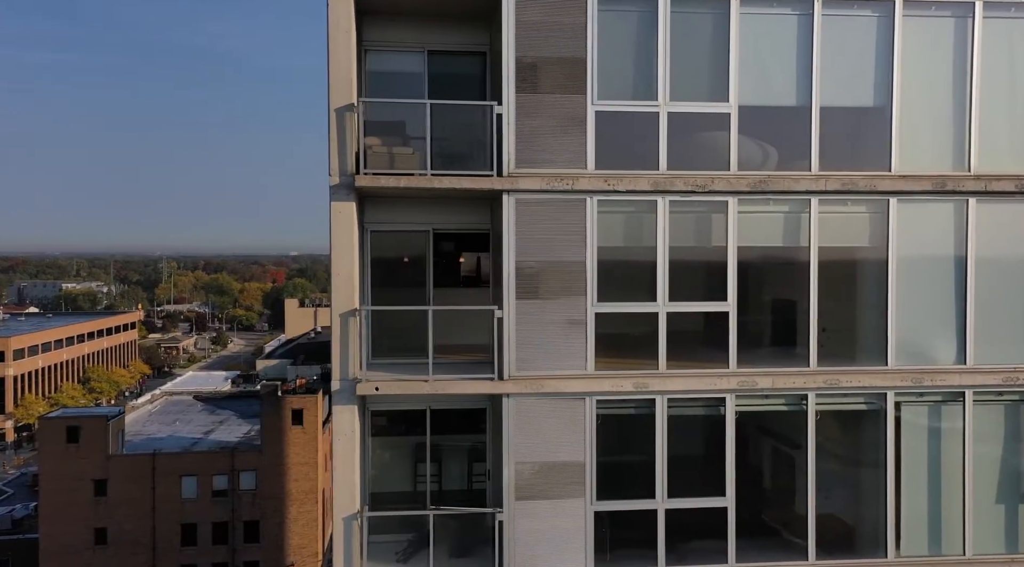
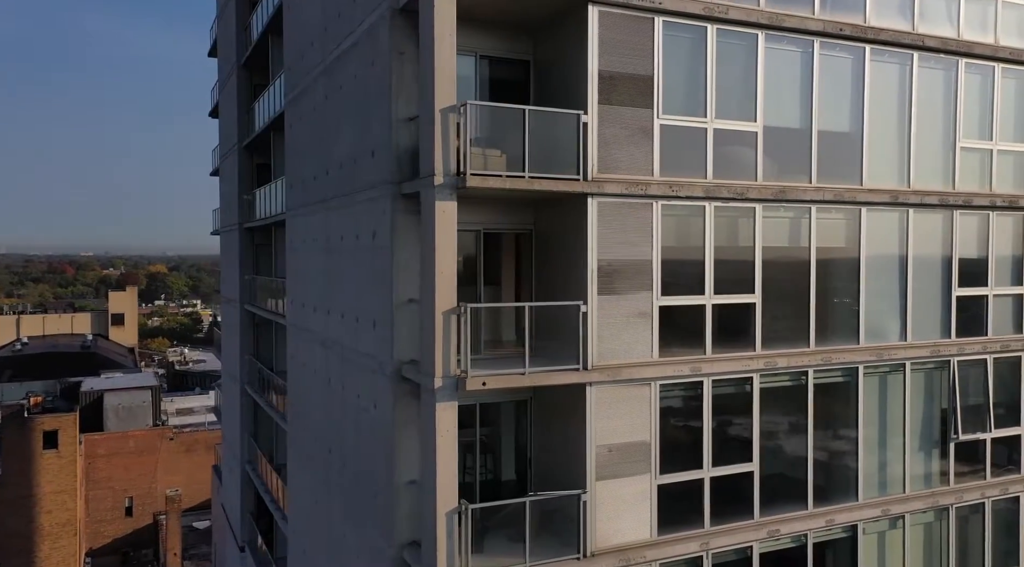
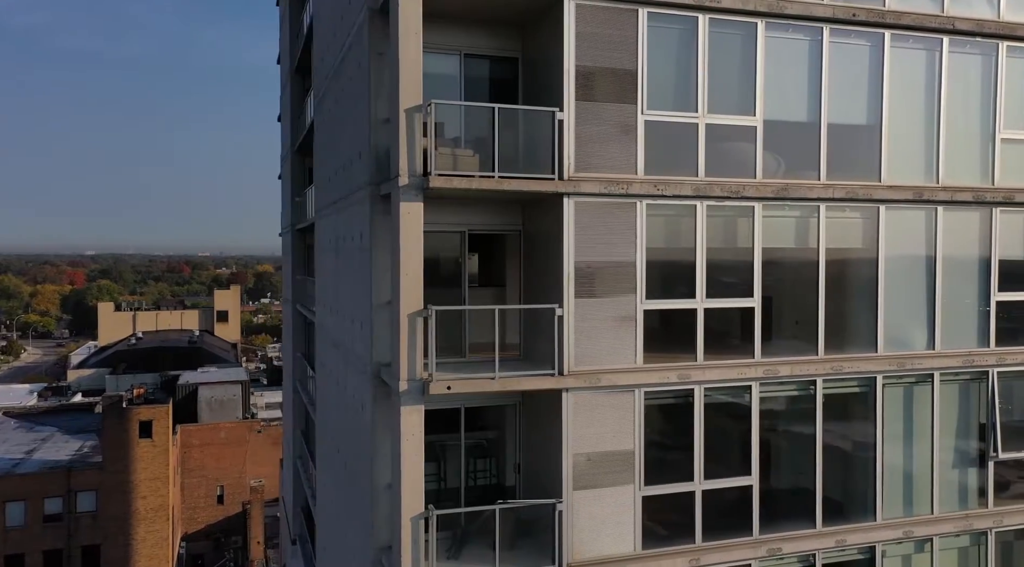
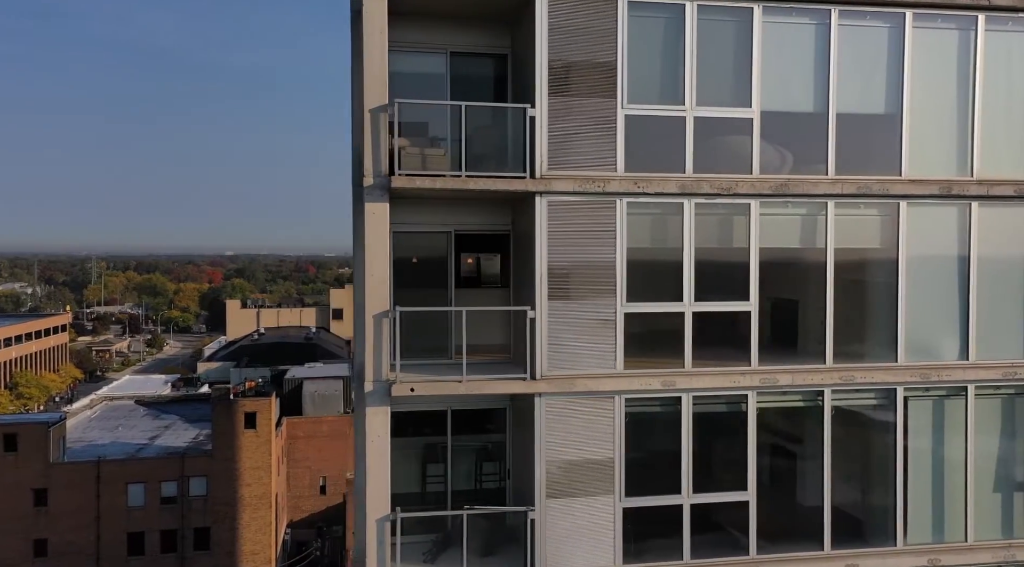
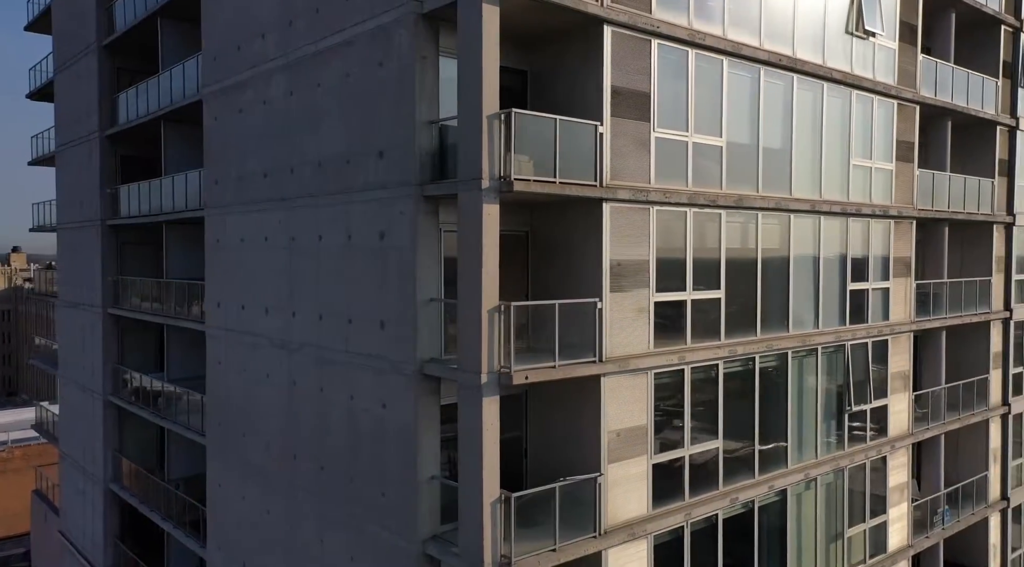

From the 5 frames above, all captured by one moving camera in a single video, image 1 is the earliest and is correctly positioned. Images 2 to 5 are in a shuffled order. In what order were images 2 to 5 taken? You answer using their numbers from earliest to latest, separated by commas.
4, 3, 2, 5
